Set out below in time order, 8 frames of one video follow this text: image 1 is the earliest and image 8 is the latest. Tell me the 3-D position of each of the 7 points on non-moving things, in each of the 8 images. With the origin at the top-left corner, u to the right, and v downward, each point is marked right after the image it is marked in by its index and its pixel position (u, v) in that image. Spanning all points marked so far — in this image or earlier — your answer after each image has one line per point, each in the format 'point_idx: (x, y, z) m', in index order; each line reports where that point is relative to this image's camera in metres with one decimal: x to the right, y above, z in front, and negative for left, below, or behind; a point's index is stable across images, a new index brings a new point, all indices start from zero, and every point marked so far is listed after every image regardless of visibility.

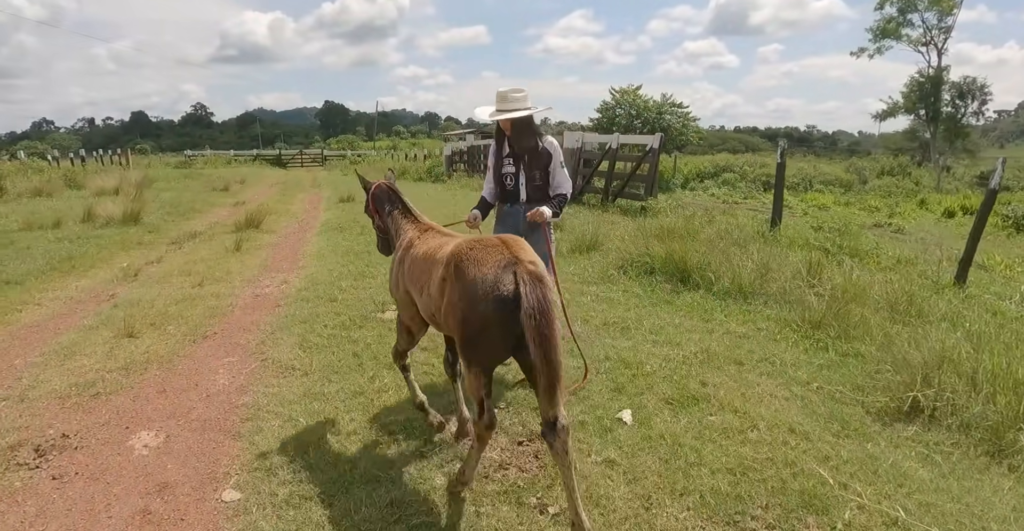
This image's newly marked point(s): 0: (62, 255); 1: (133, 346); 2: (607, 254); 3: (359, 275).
0: (-7.0, +0.2, +8.2) m
1: (-3.7, -0.8, +5.1) m
2: (+1.7, +0.1, +8.9) m
3: (-2.1, -0.1, +7.4) m
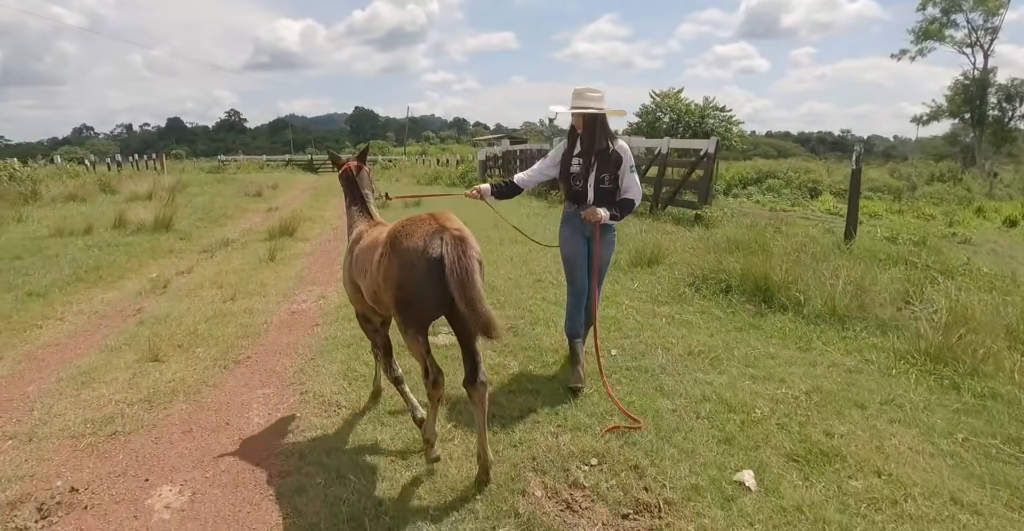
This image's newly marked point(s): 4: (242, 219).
0: (-6.2, 0.0, +7.7) m
1: (-3.1, -0.9, +4.5) m
2: (+2.5, -0.1, +8.1) m
3: (-1.4, -0.3, +6.7) m
4: (-6.5, +1.1, +12.7) m
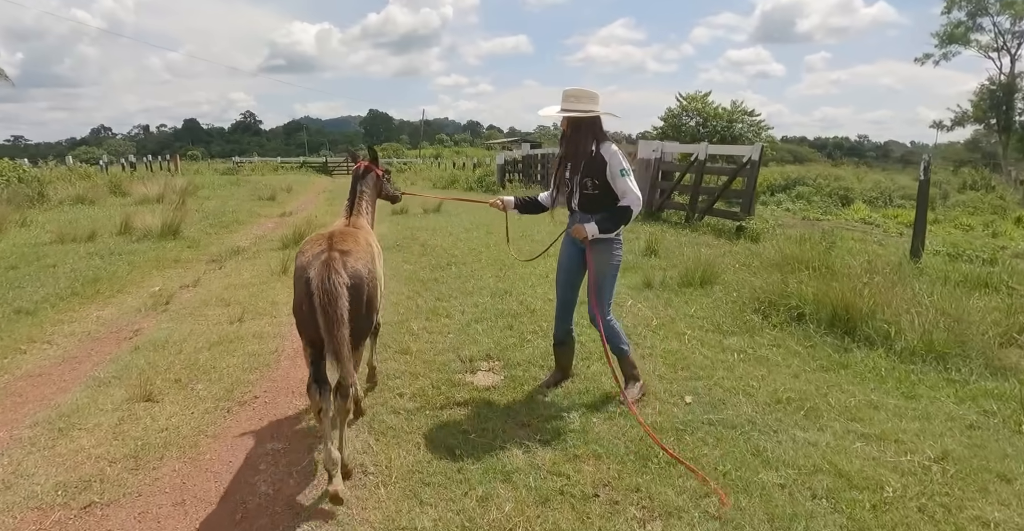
0: (-5.7, -0.1, +7.1) m
1: (-2.6, -1.1, +3.8) m
2: (+3.0, -0.4, +7.2) m
3: (-0.9, -0.5, +6.0) m
4: (-5.9, +0.9, +12.1) m
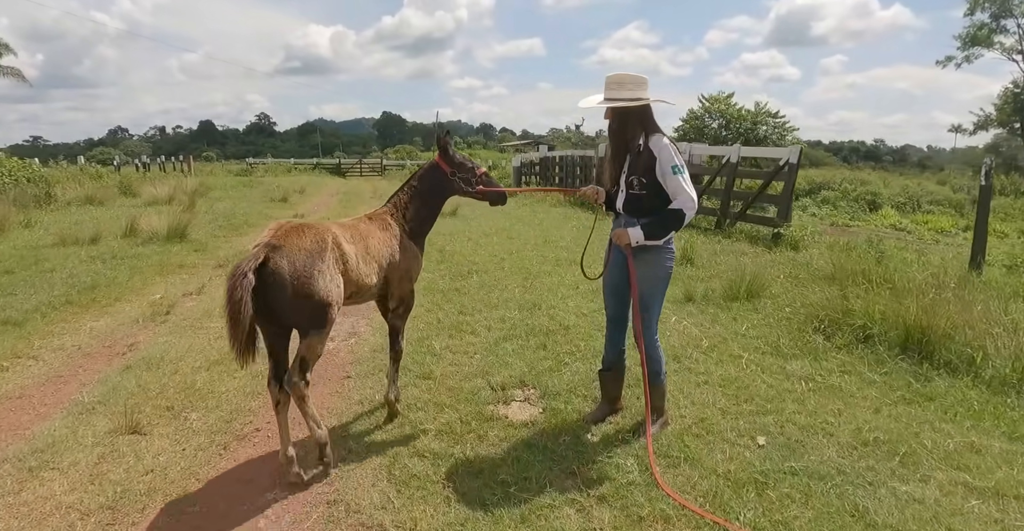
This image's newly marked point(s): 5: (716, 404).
0: (-5.3, -0.2, +6.6) m
1: (-2.4, -1.2, +3.3) m
2: (+3.4, -0.5, +6.6) m
3: (-0.6, -0.6, +5.4) m
4: (-5.4, +0.8, +11.6) m
5: (+1.7, -1.1, +4.3) m
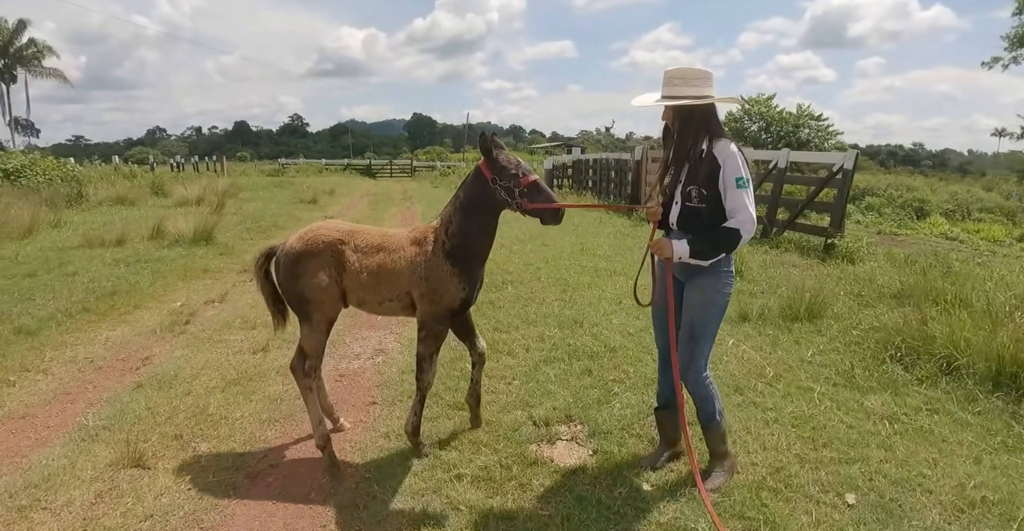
0: (-4.9, -0.3, +6.4) m
1: (-2.1, -1.3, +2.9) m
2: (+3.8, -0.7, +5.9) m
3: (-0.2, -0.8, +5.0) m
4: (-4.7, +0.8, +11.4) m
5: (+2.0, -1.3, +3.7) m
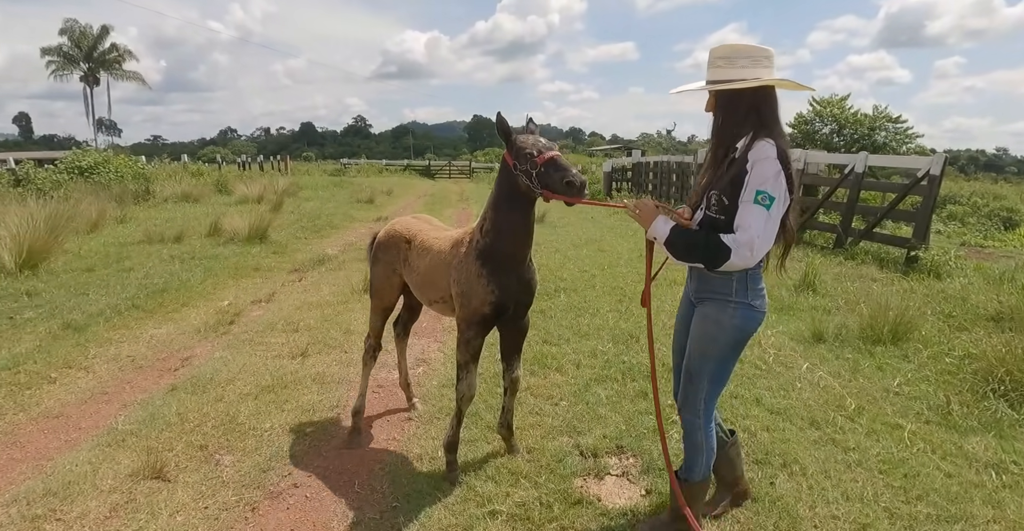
0: (-4.3, -0.2, +6.4) m
1: (-1.9, -1.3, +2.7) m
2: (+4.3, -0.9, +5.2) m
3: (+0.2, -0.8, +4.6) m
4: (-3.7, +0.8, +11.4) m
5: (+2.2, -1.4, +3.2) m
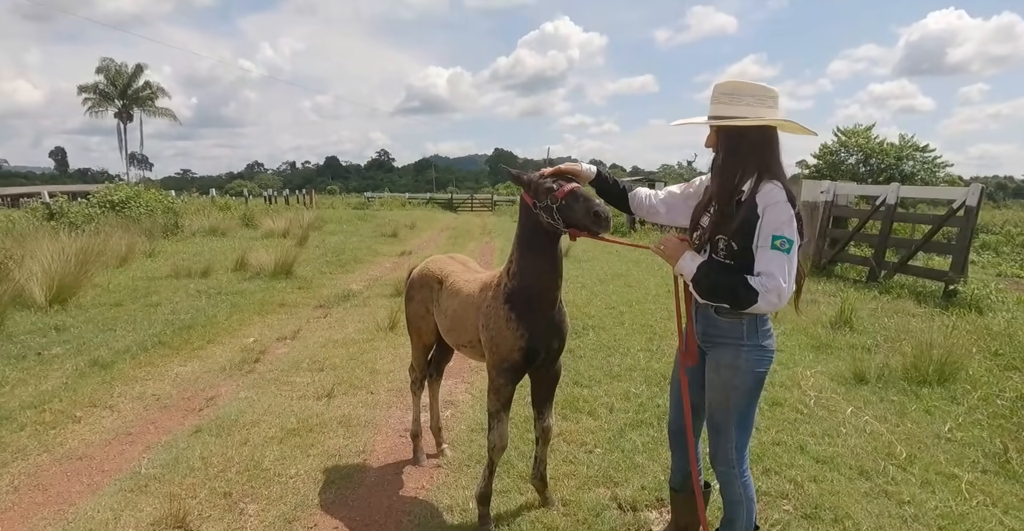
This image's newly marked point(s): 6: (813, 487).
0: (-4.0, -0.6, +6.4) m
1: (-1.7, -1.5, +2.6) m
2: (+4.5, -1.3, +4.9) m
3: (+0.4, -1.2, +4.4) m
4: (-3.2, +0.1, +11.5) m
5: (+2.4, -1.7, +2.9) m
6: (+2.1, -1.6, +3.7) m
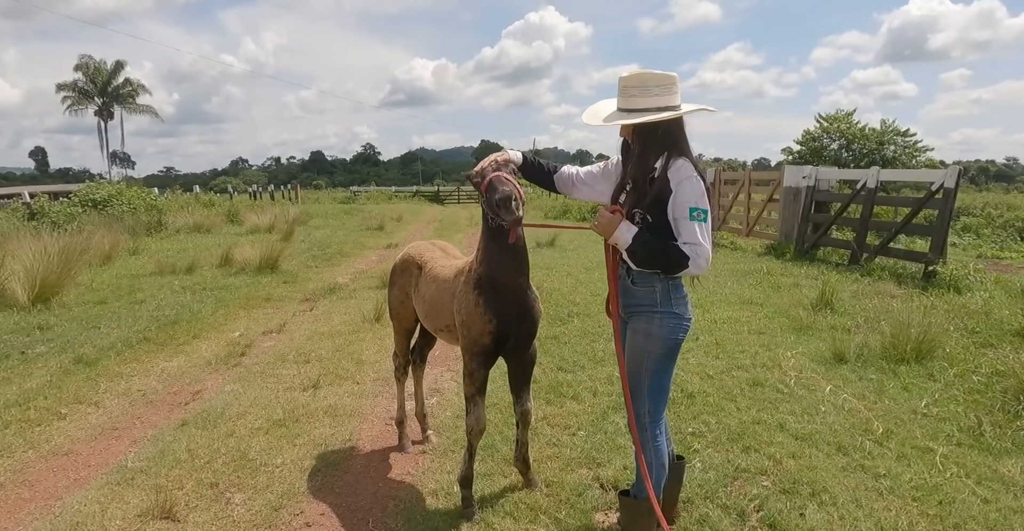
0: (-4.2, -0.6, +6.4) m
1: (-1.8, -1.5, +2.7) m
2: (+4.4, -1.1, +5.0) m
3: (+0.3, -1.1, +4.5) m
4: (-3.5, +0.2, +11.5) m
5: (+2.3, -1.5, +3.0) m
6: (+2.0, -1.4, +3.8) m
